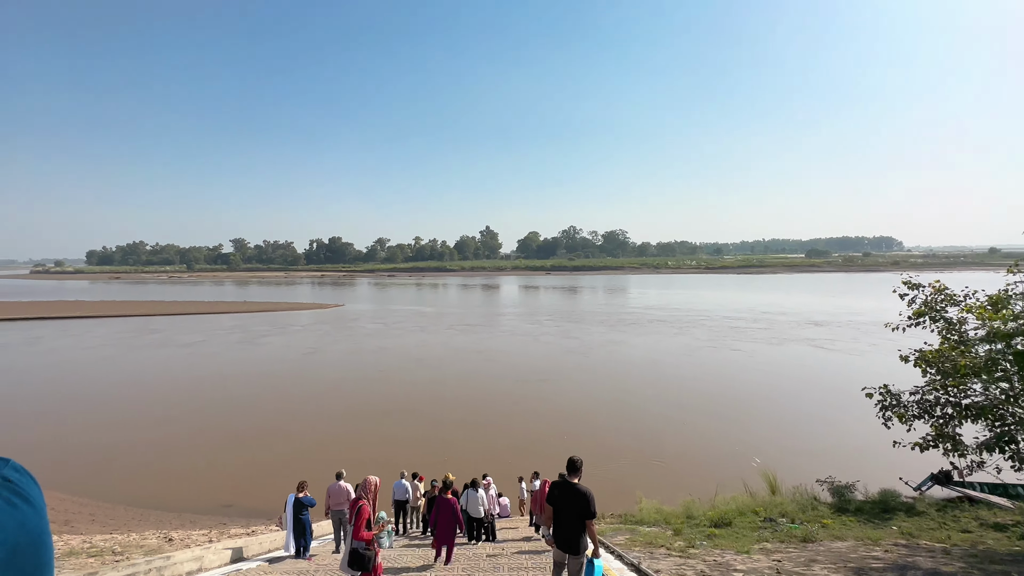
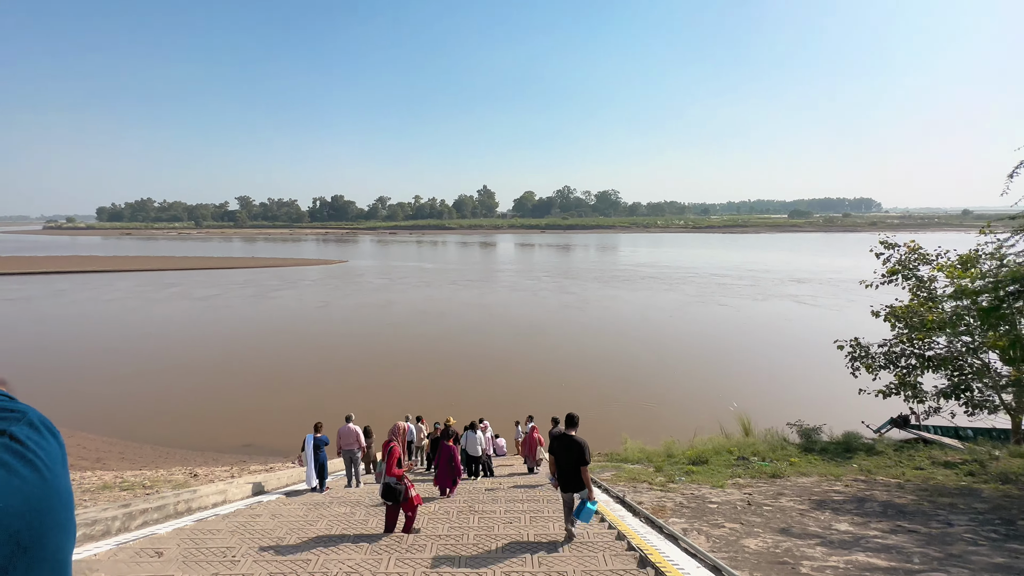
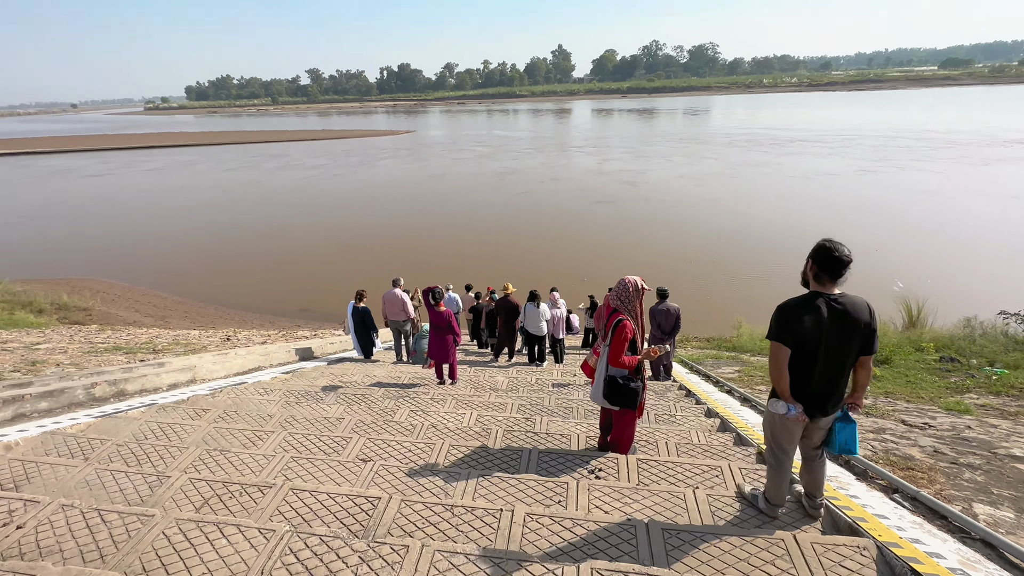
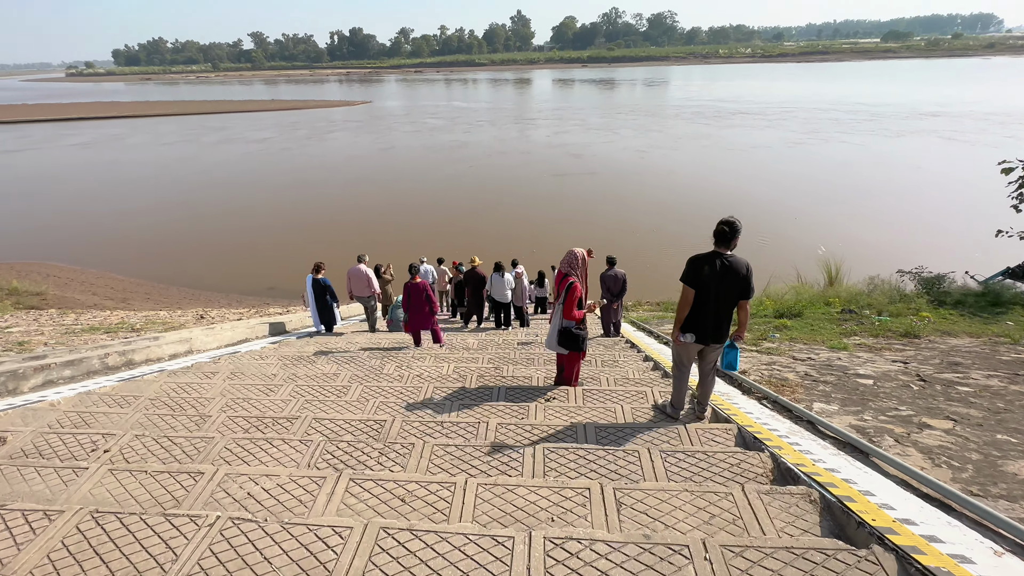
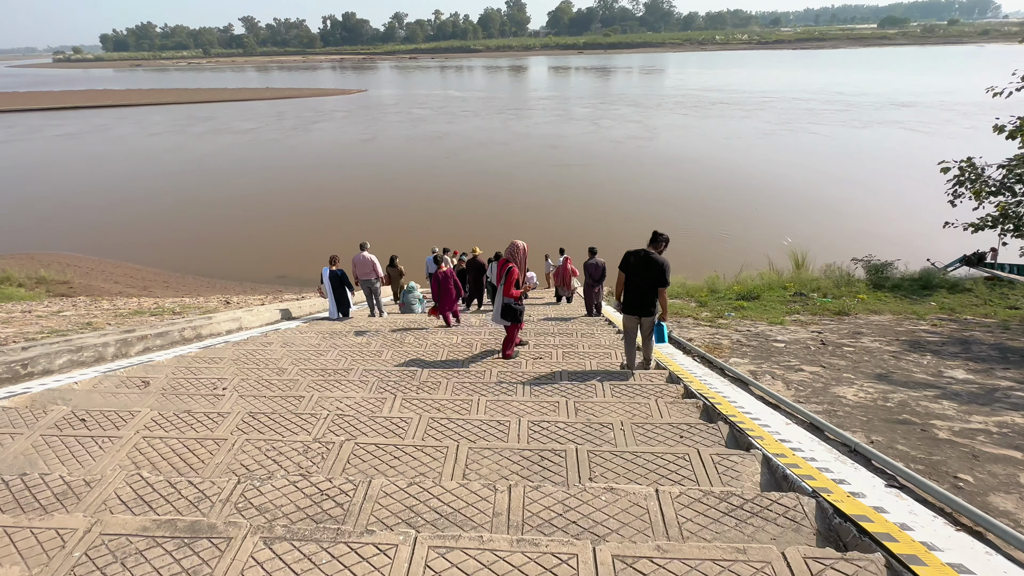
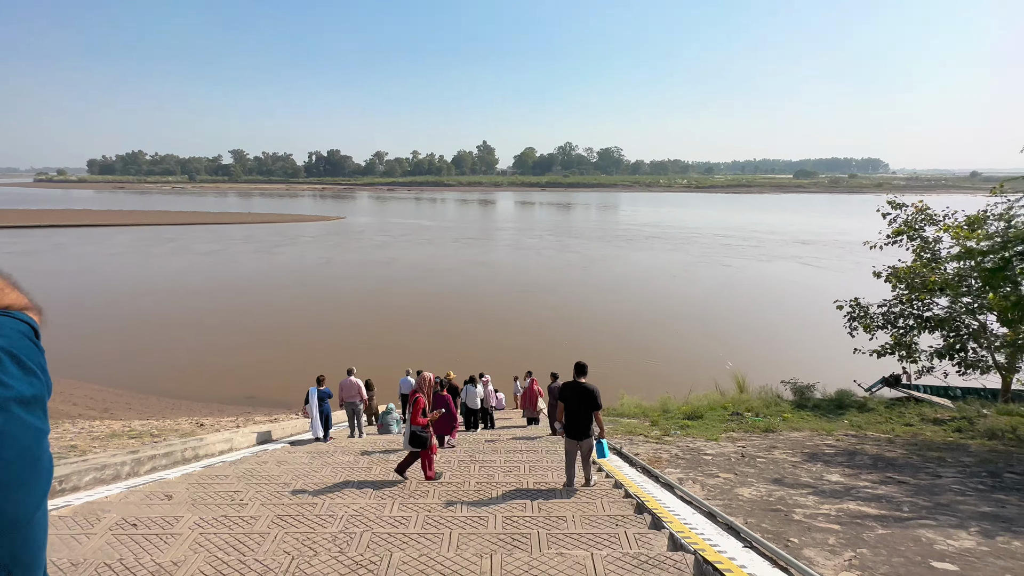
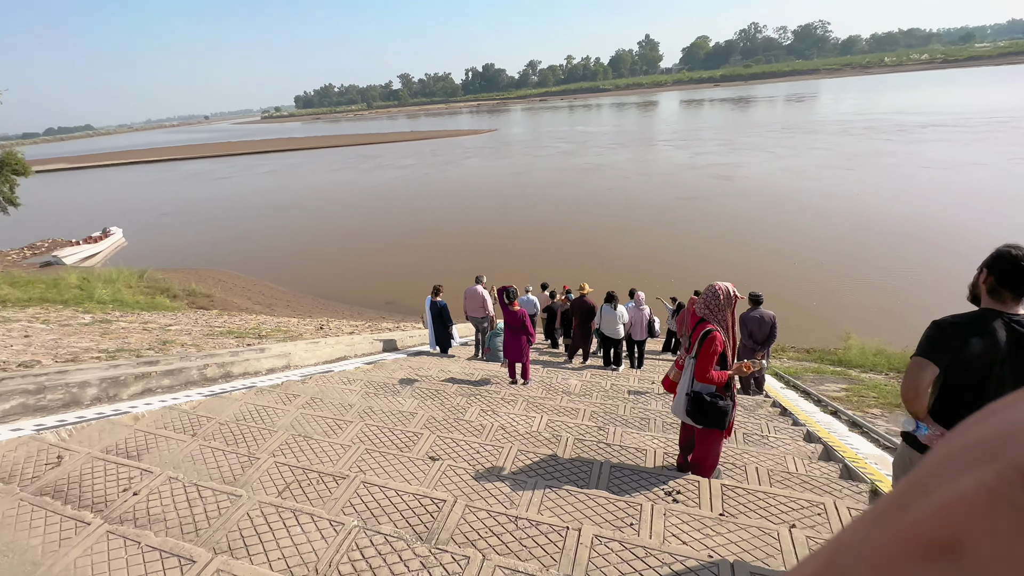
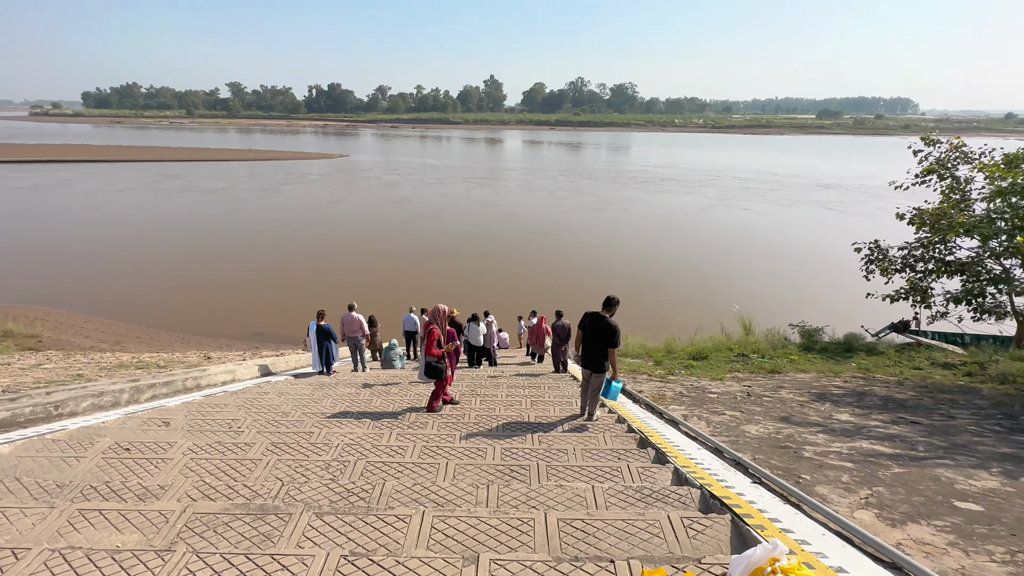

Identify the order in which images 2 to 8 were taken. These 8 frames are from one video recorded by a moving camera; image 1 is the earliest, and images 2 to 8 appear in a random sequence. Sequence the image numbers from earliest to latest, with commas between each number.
2, 6, 8, 5, 4, 3, 7
